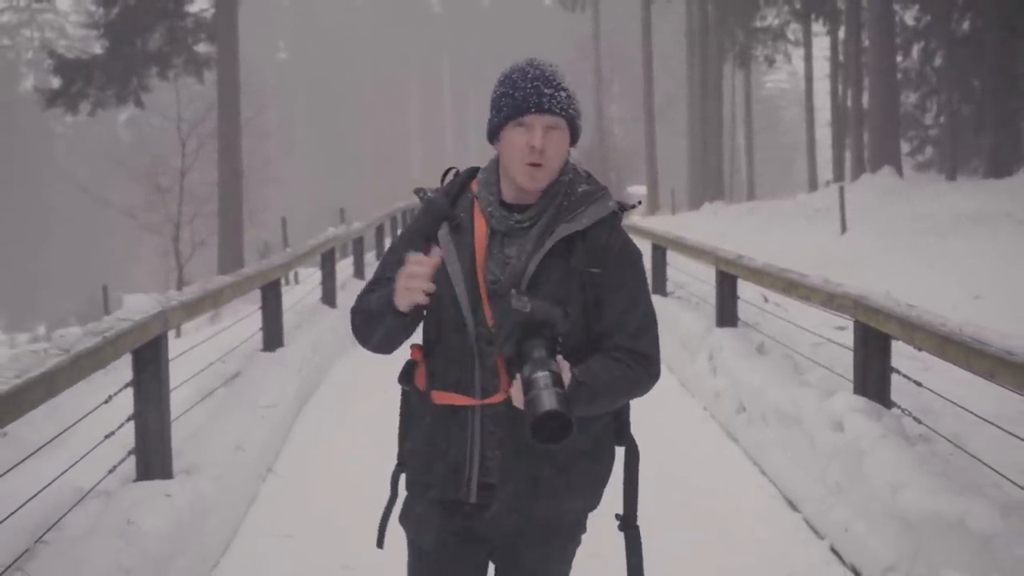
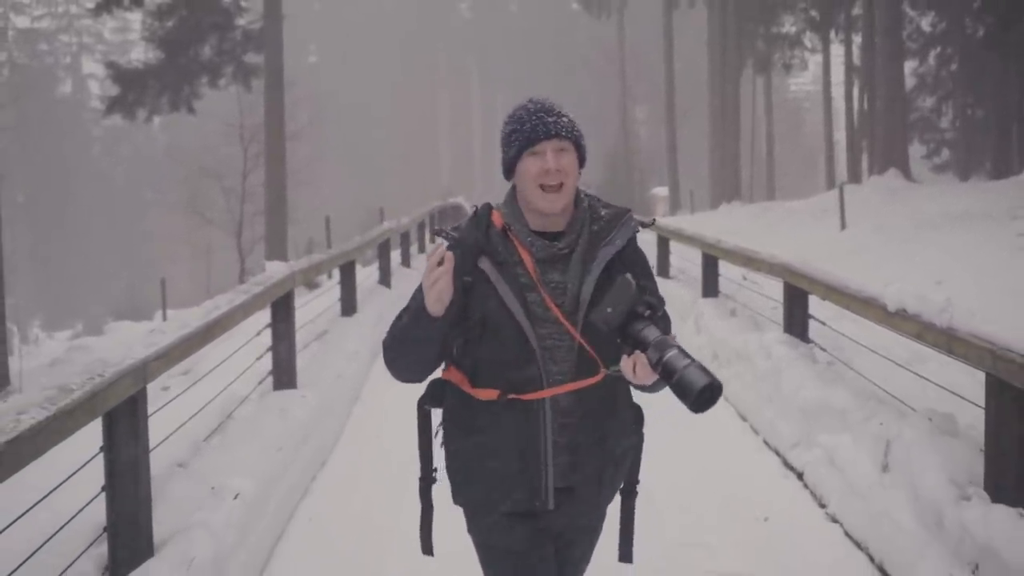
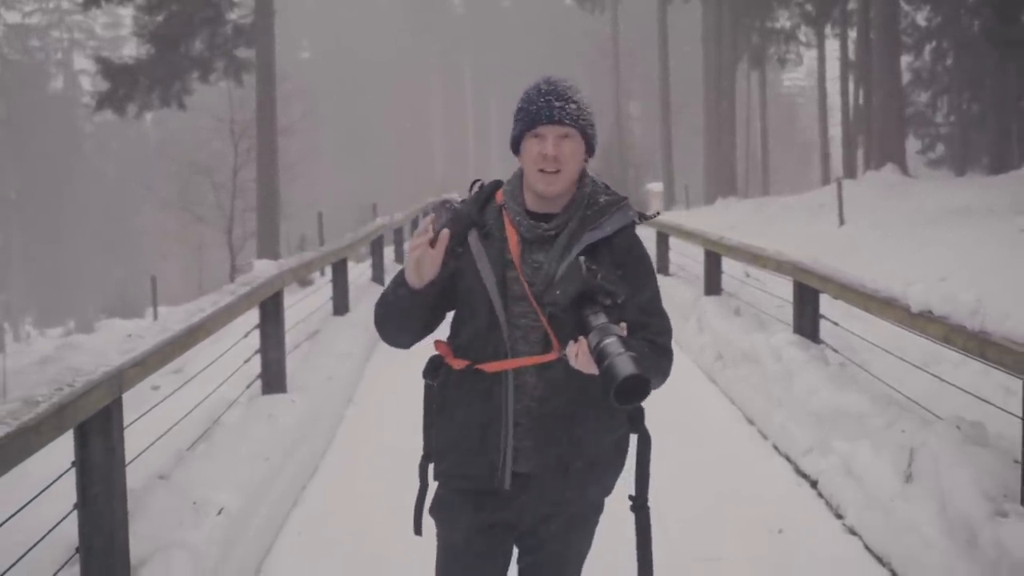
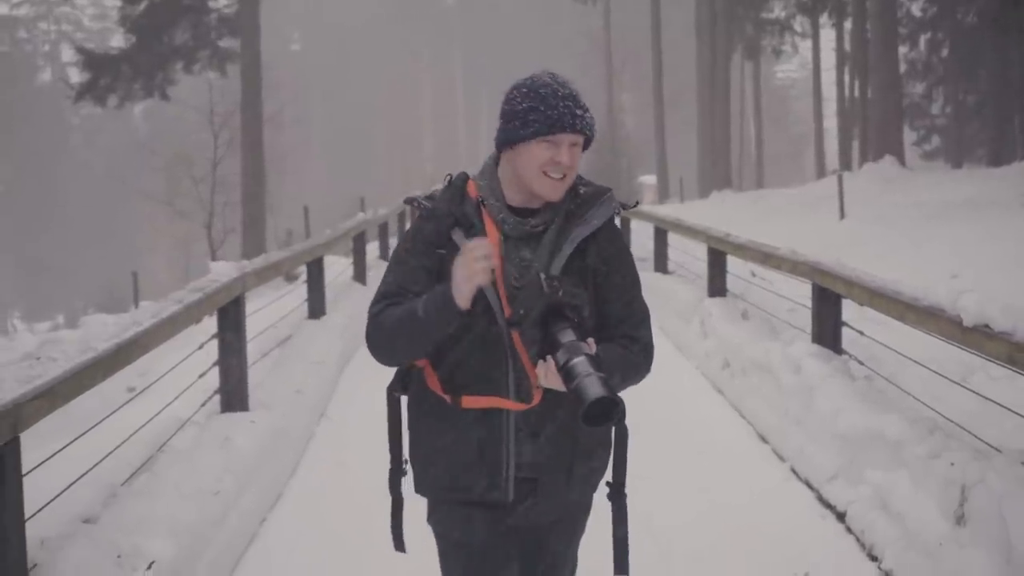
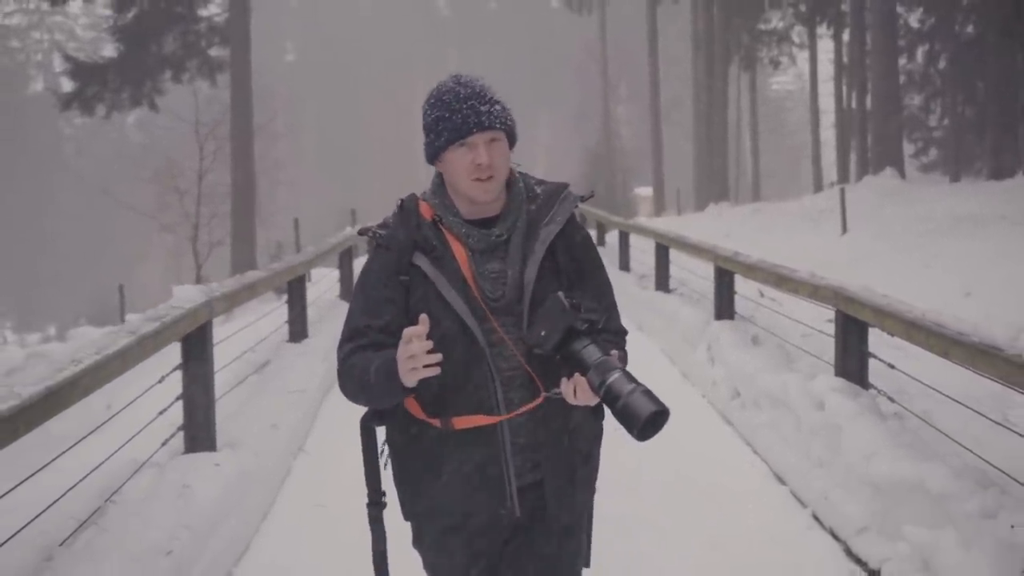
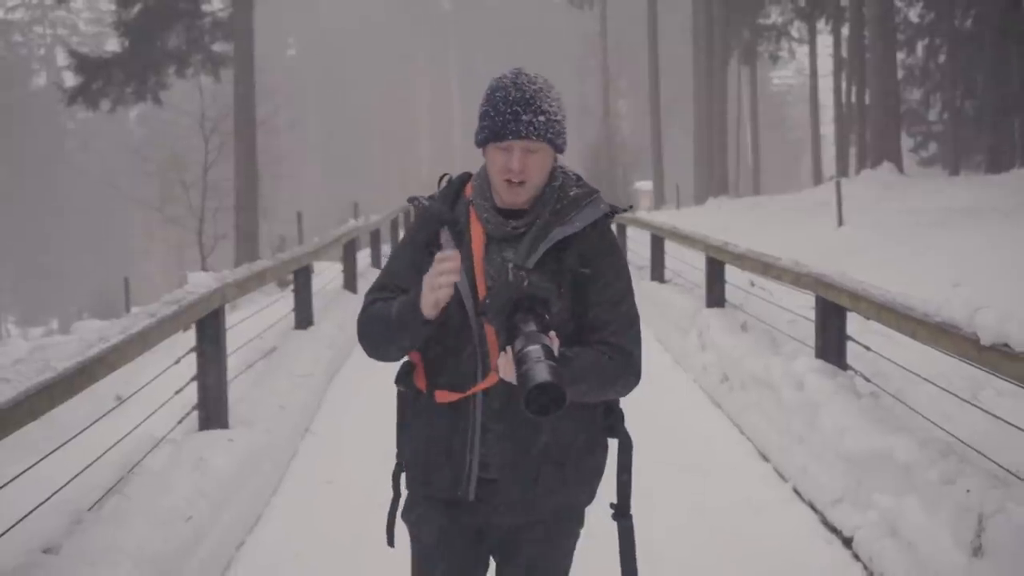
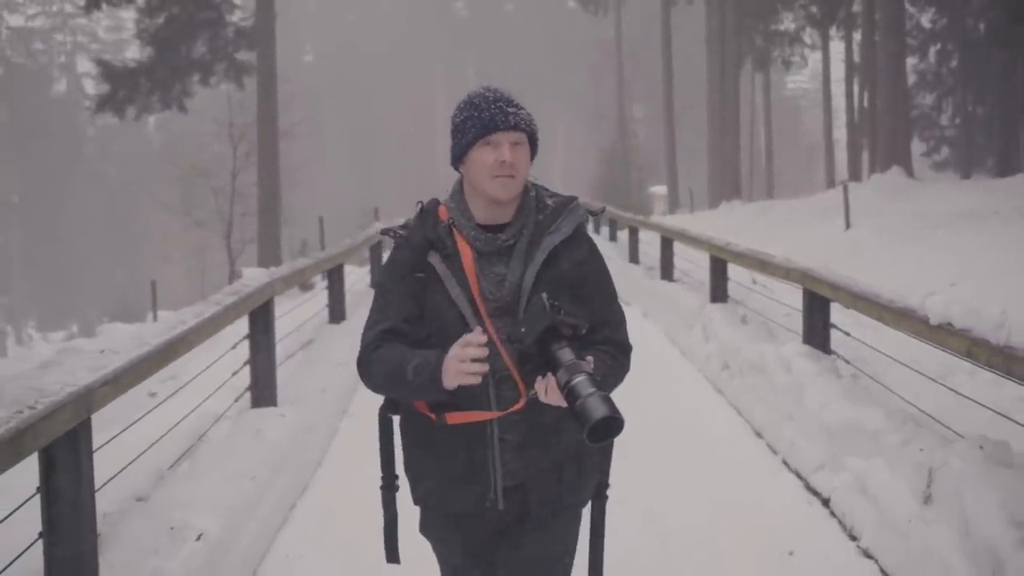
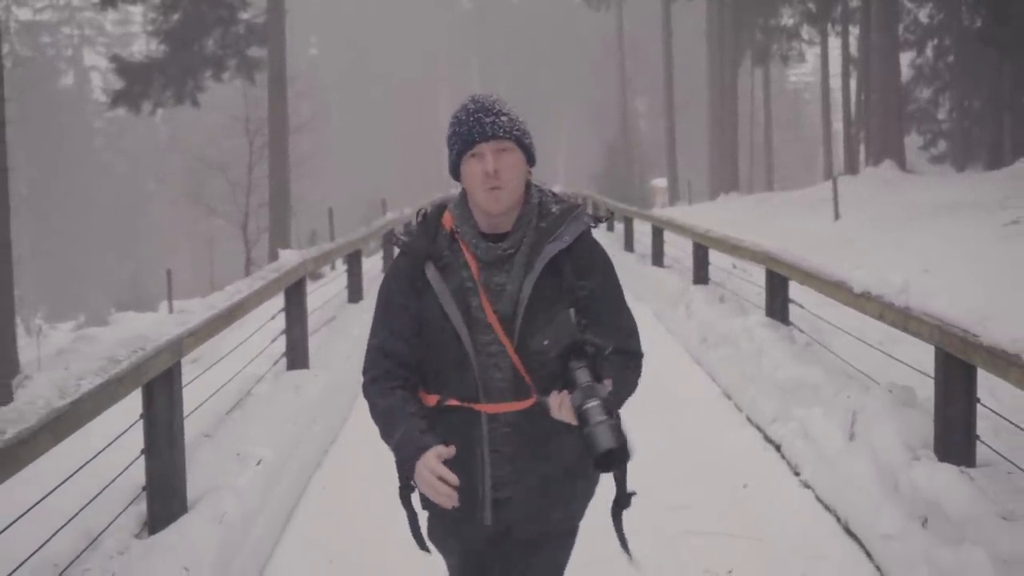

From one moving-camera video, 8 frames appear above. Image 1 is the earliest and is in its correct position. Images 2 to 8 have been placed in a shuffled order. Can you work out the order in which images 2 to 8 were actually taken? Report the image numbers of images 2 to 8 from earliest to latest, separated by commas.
5, 6, 4, 7, 3, 2, 8
